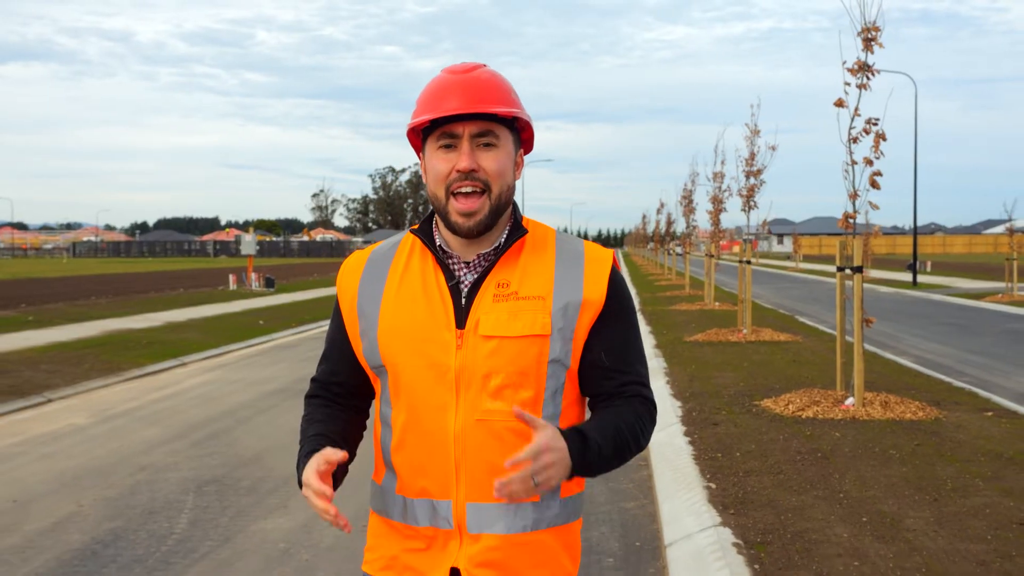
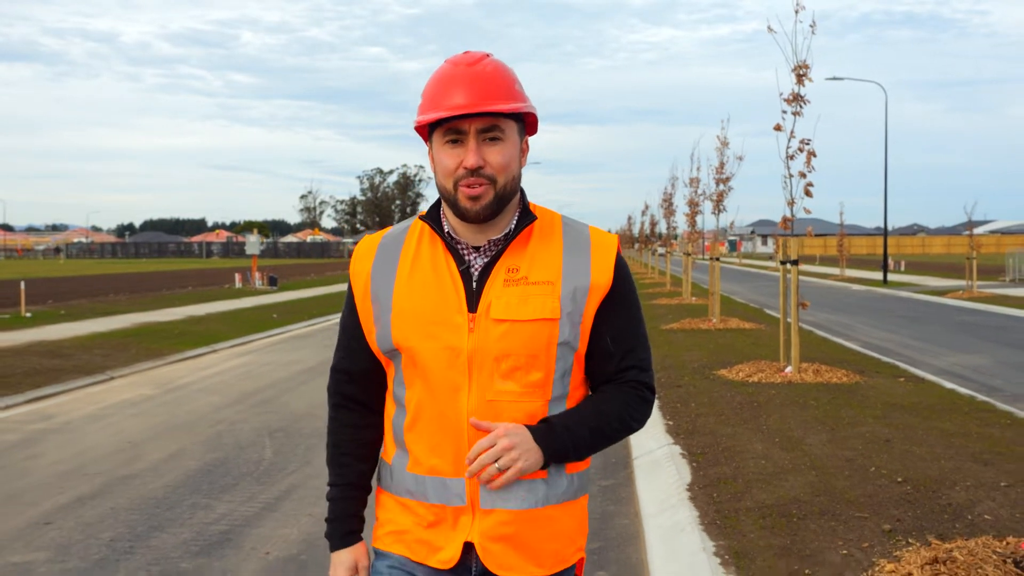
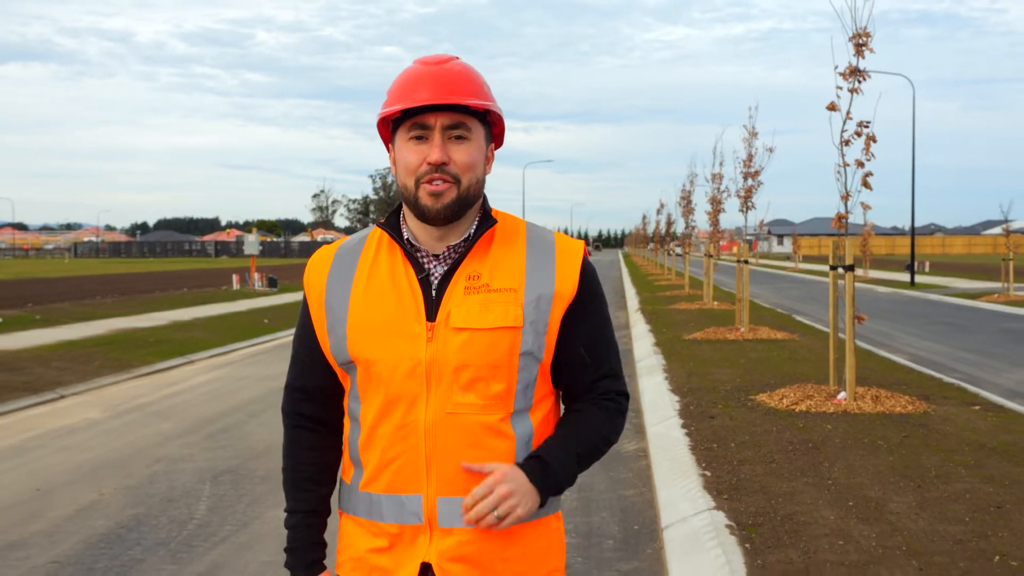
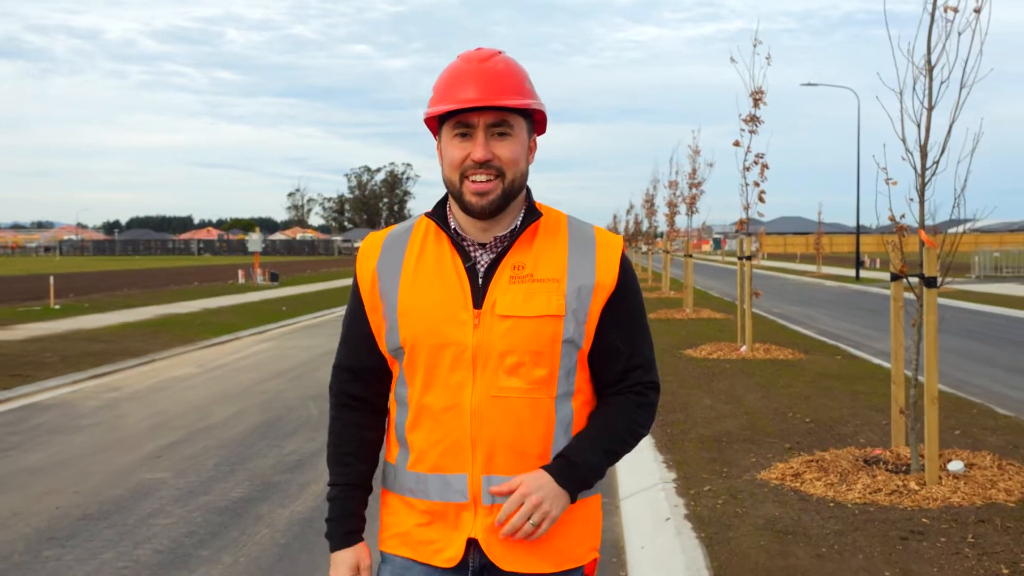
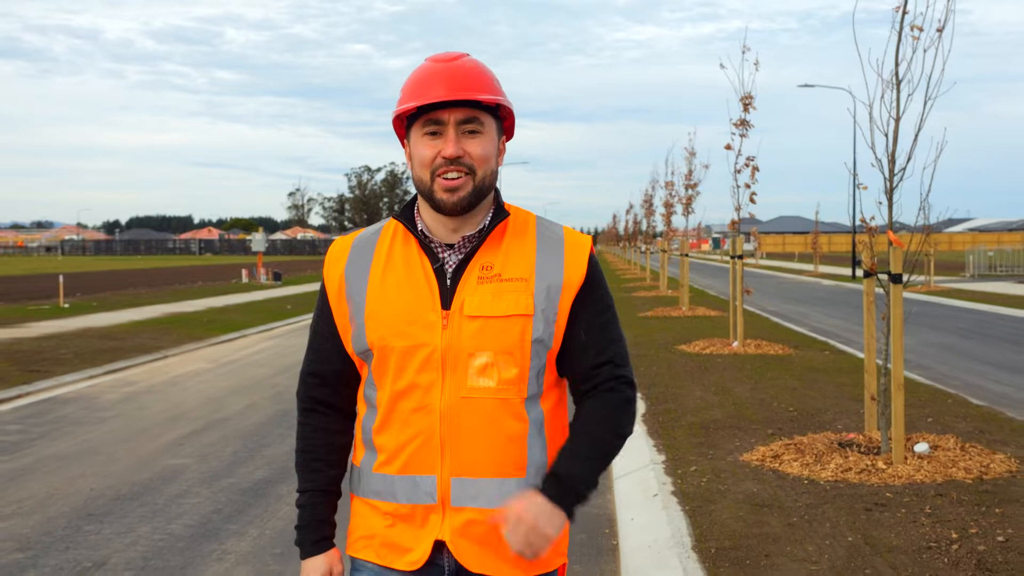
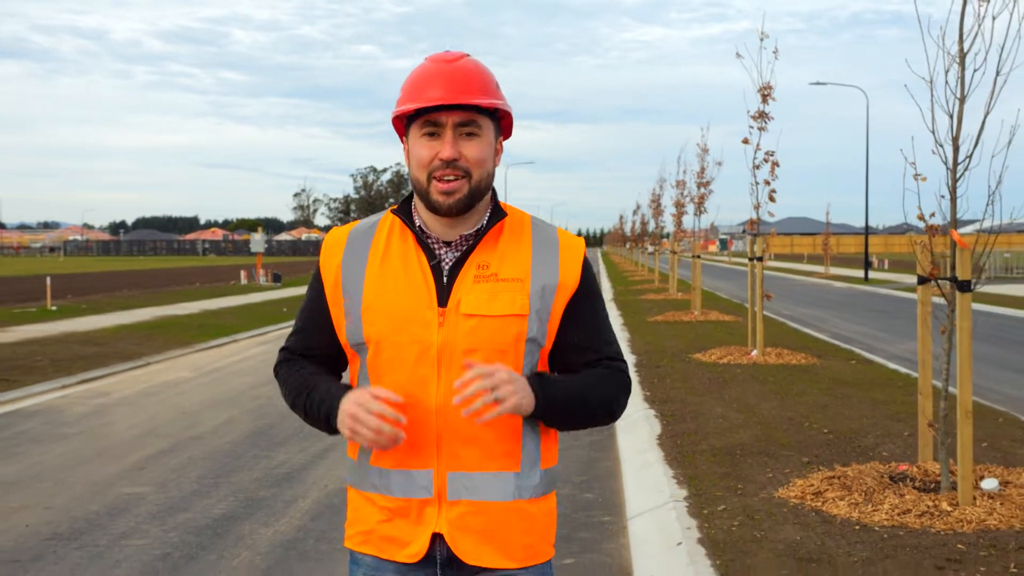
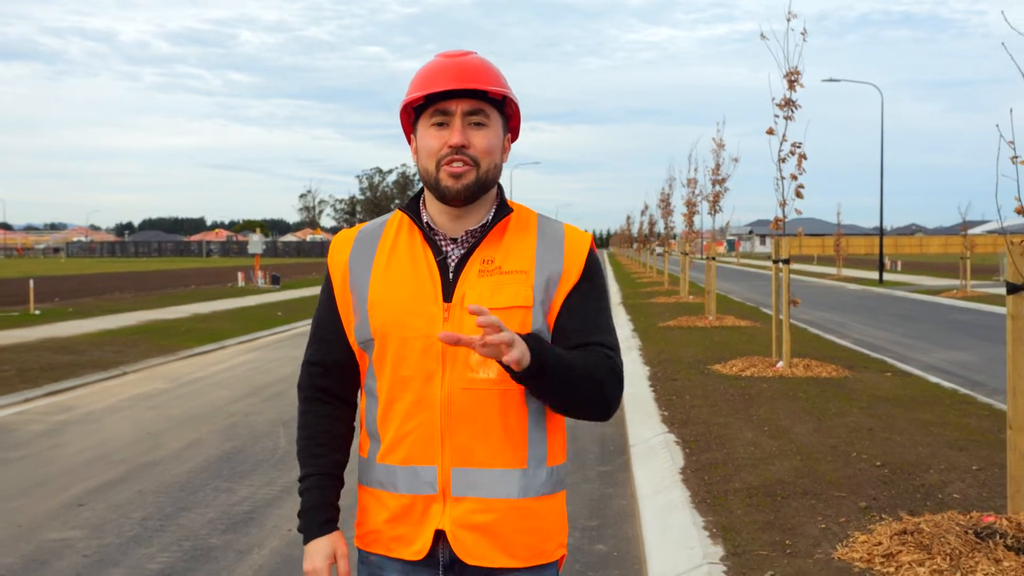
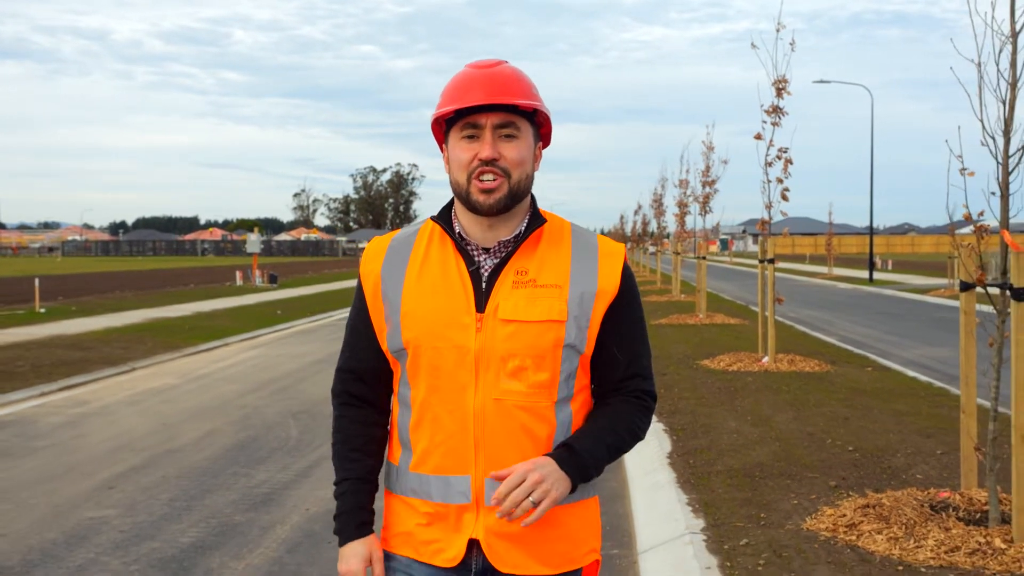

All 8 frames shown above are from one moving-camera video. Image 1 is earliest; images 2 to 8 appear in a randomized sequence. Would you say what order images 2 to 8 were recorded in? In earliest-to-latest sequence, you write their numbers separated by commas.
3, 2, 7, 8, 6, 4, 5
